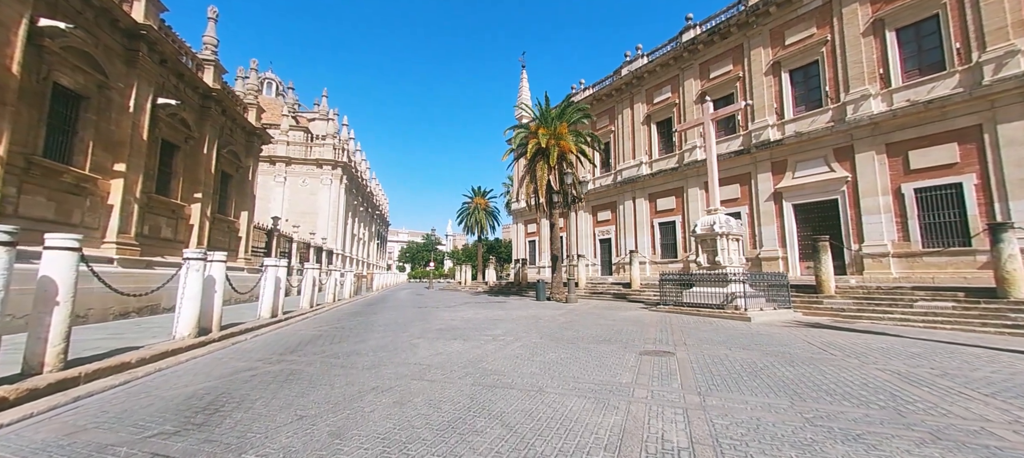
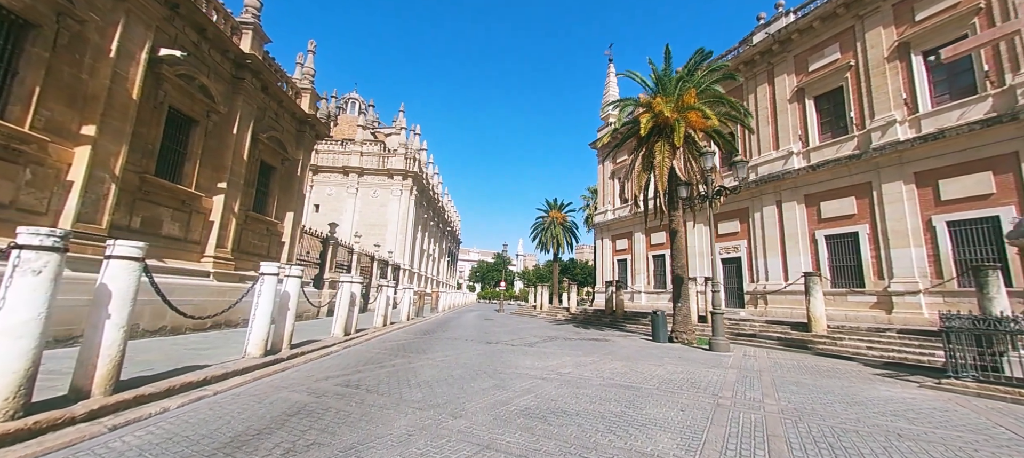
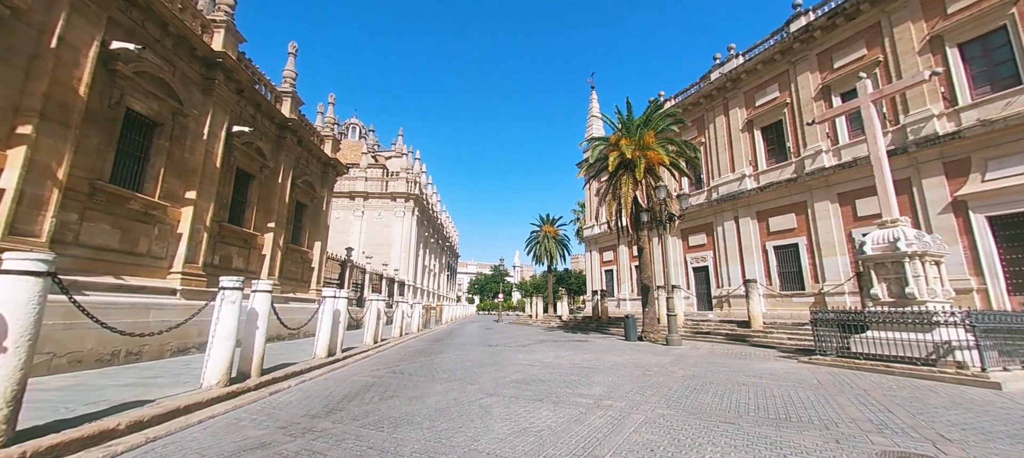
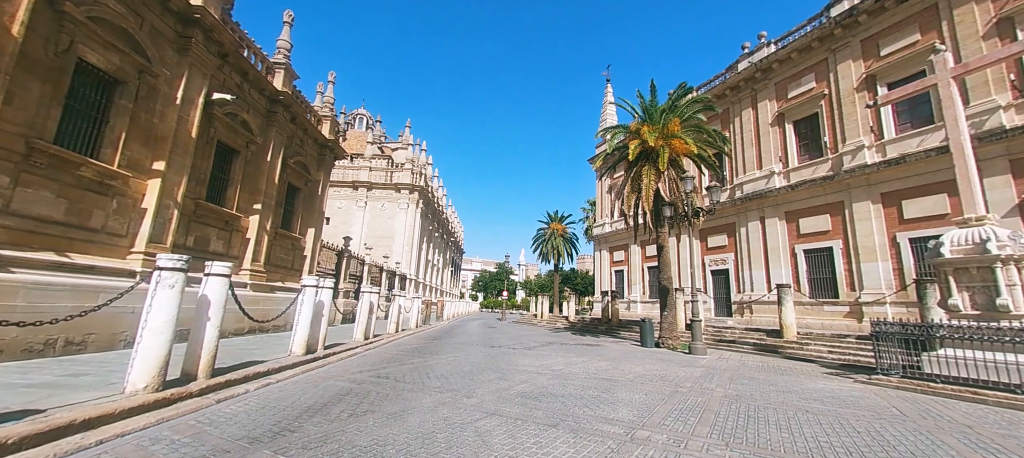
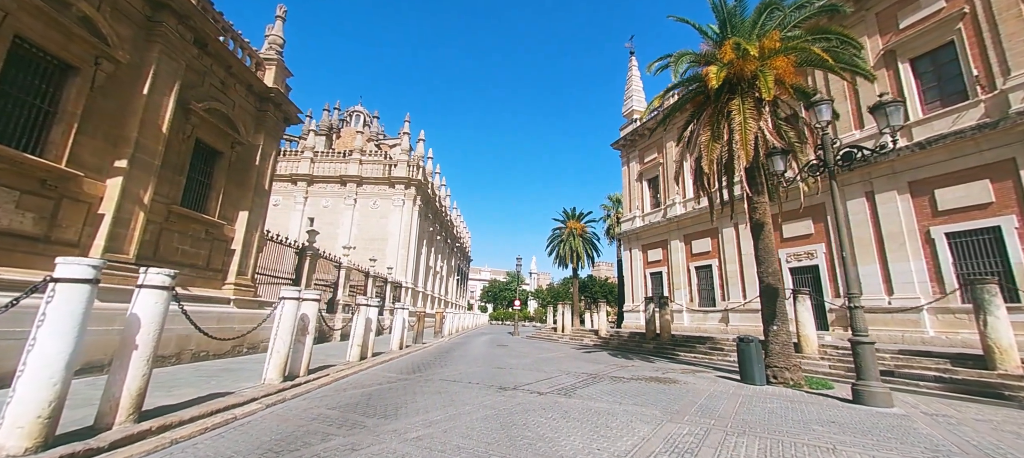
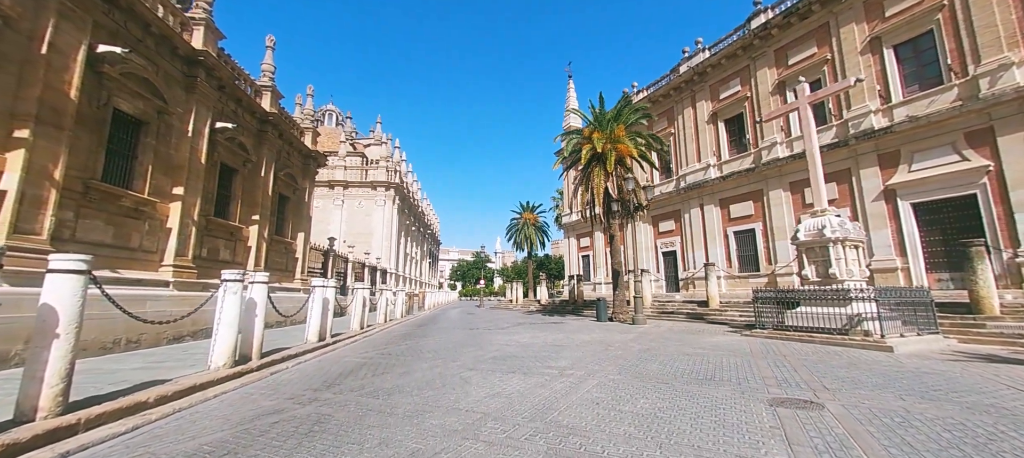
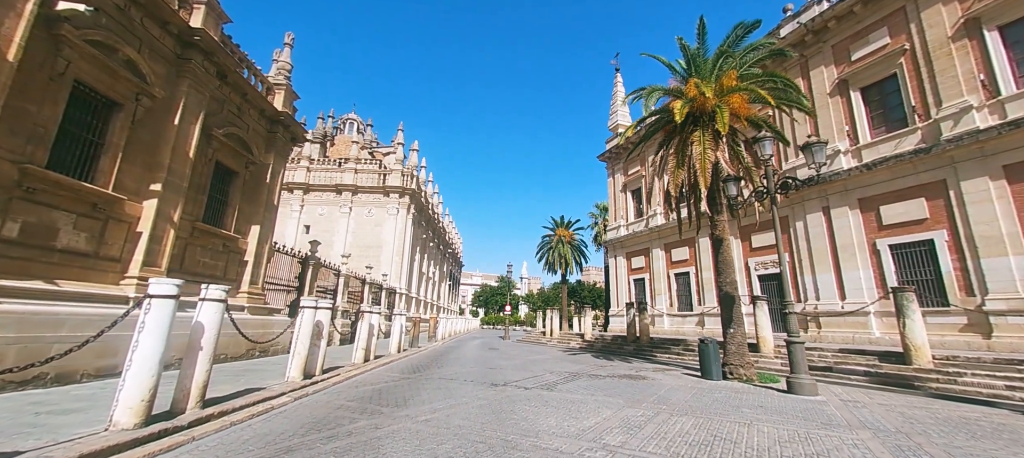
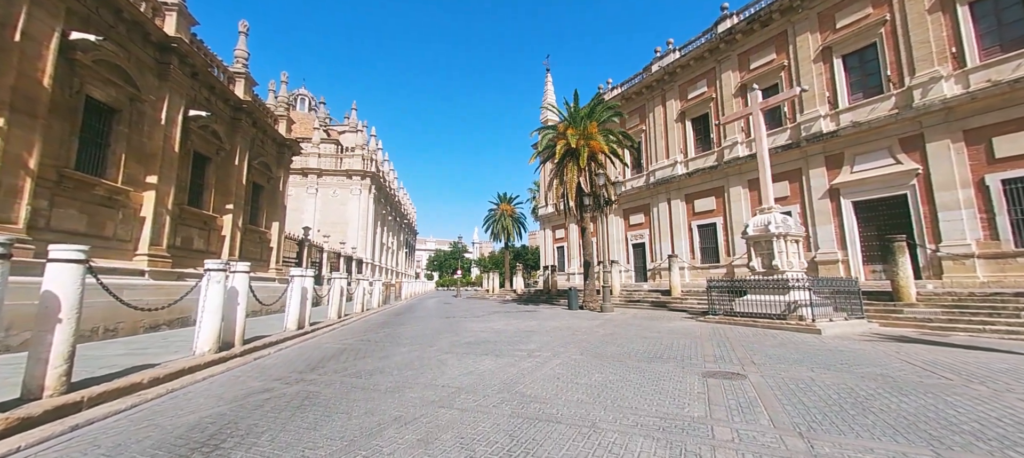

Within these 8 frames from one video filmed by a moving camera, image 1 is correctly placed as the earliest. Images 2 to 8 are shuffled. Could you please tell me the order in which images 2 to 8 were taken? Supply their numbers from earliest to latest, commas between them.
8, 6, 3, 4, 2, 7, 5
